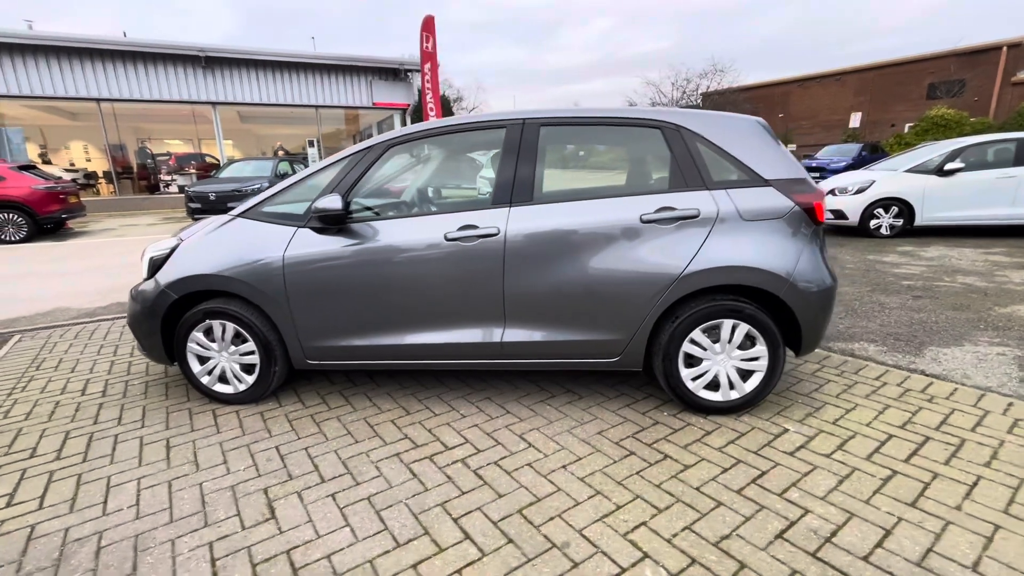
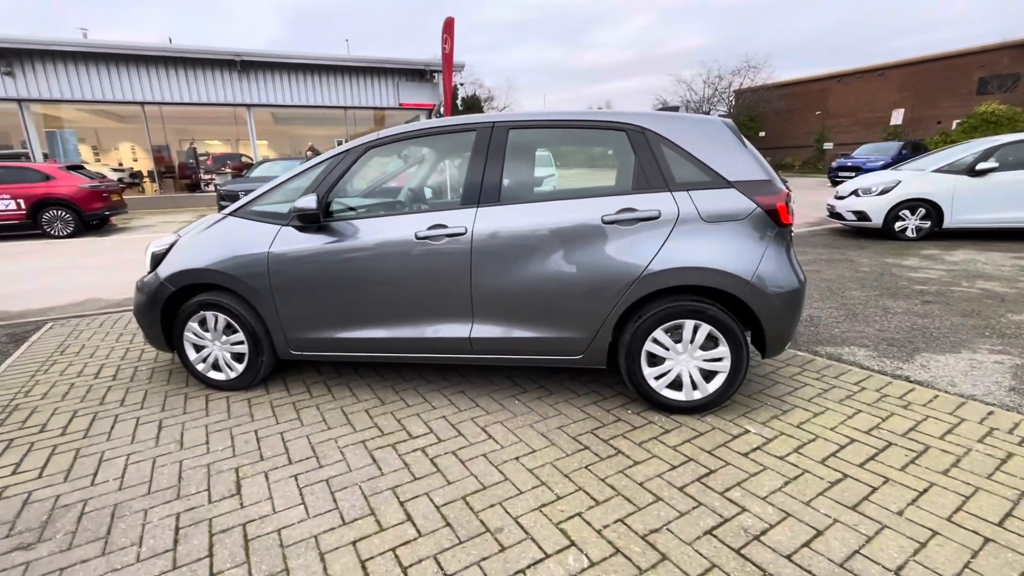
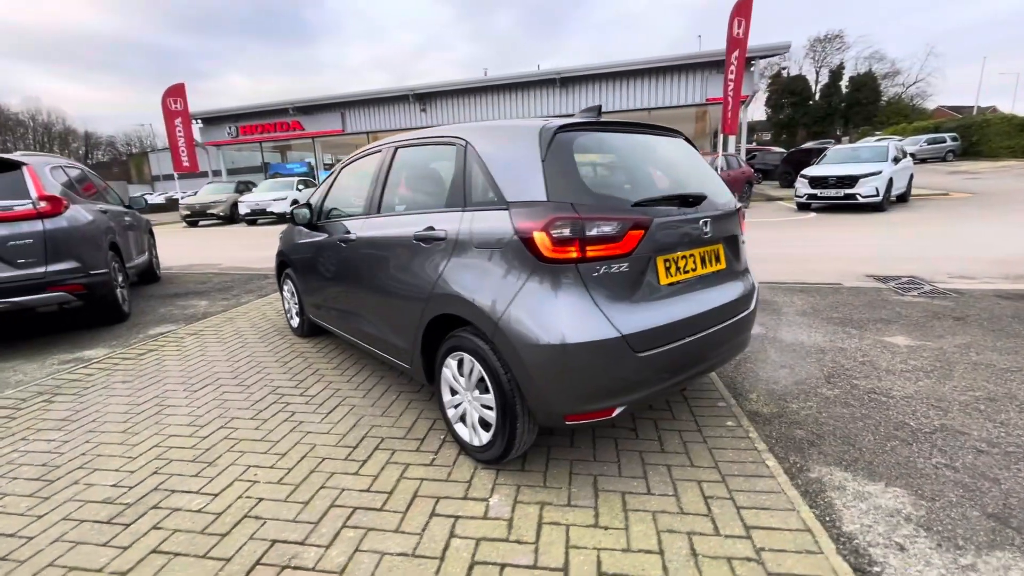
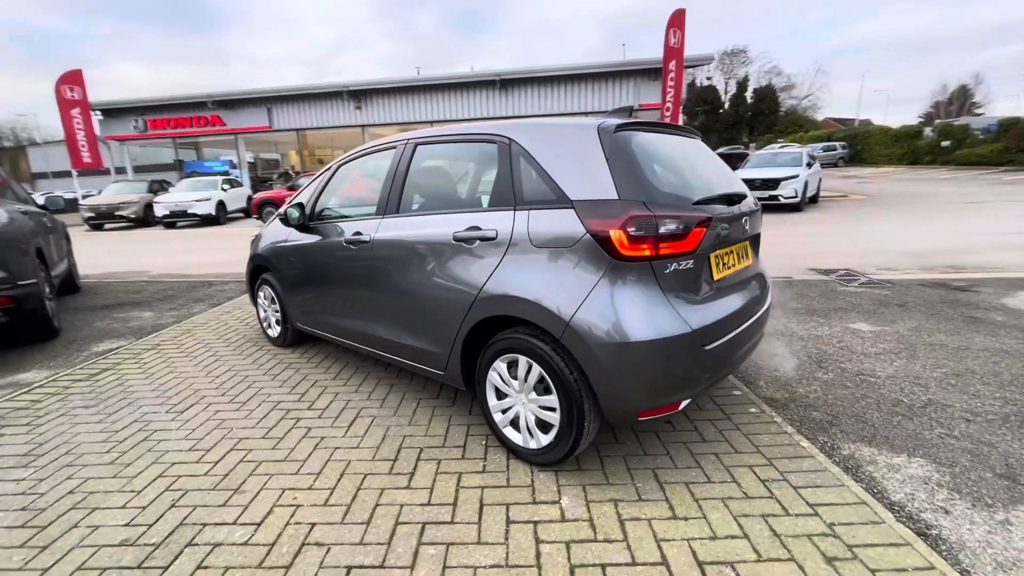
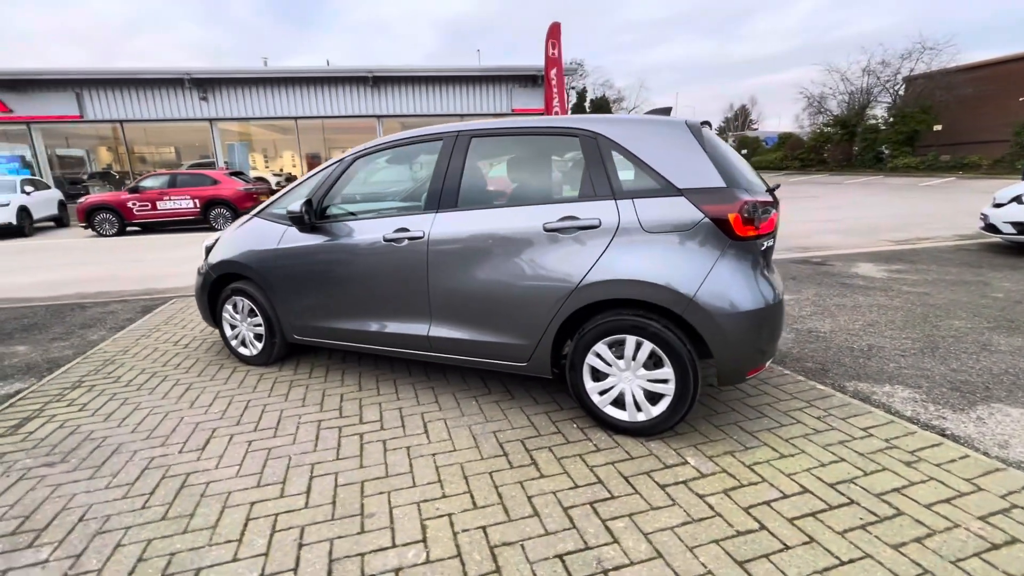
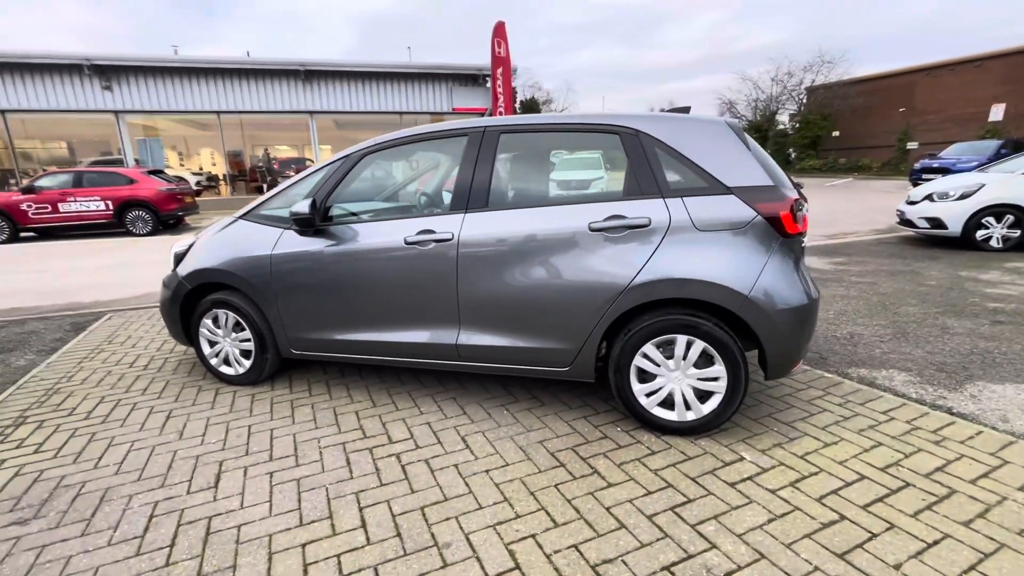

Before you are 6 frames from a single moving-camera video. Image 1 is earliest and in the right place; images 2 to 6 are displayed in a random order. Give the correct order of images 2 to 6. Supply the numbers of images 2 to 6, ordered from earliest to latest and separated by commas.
2, 6, 5, 4, 3
